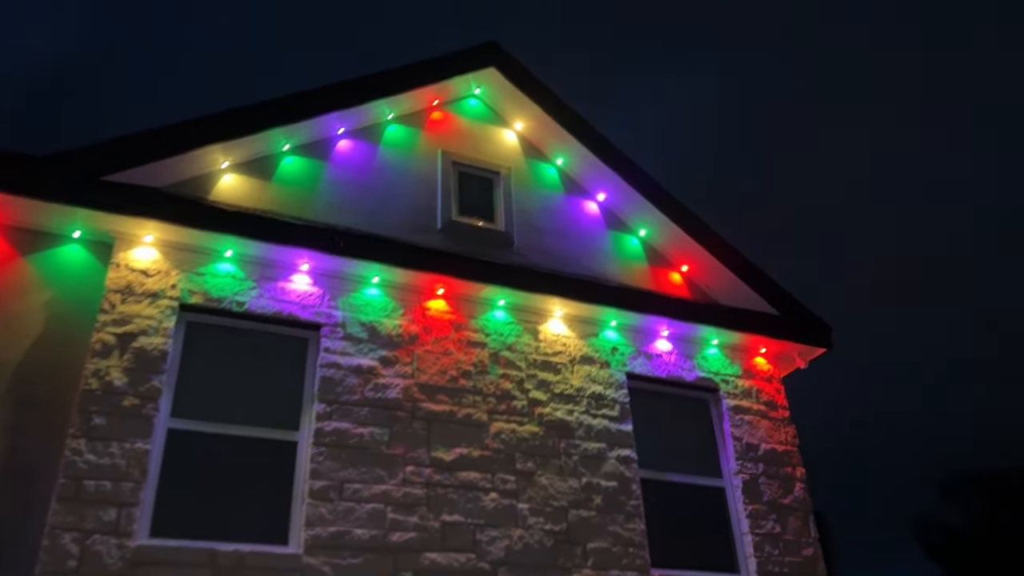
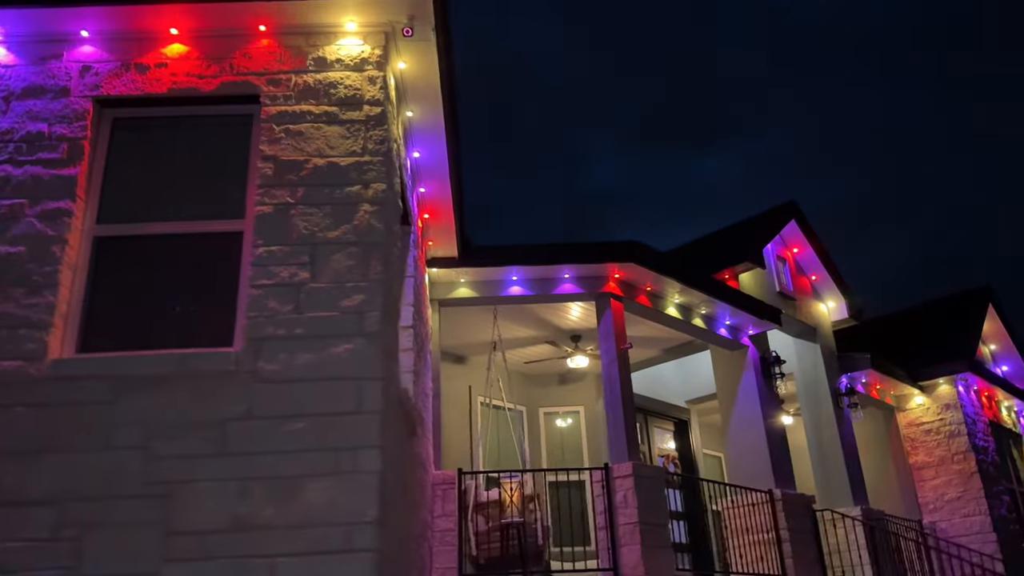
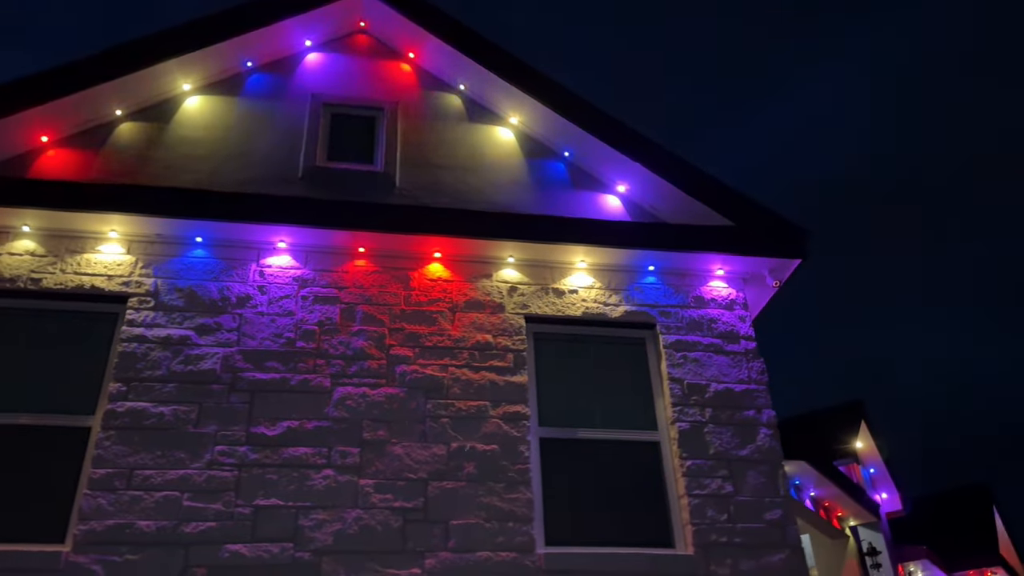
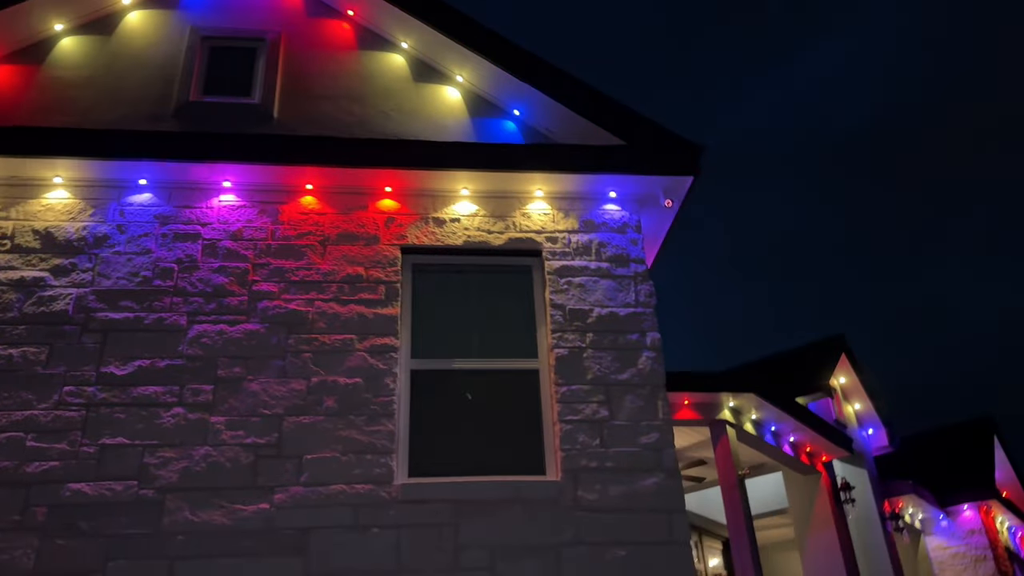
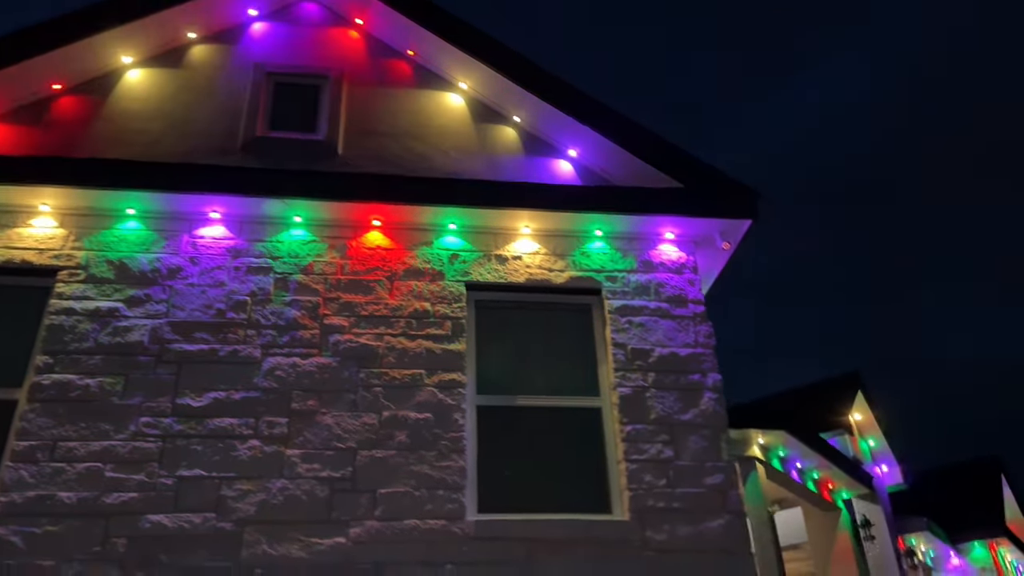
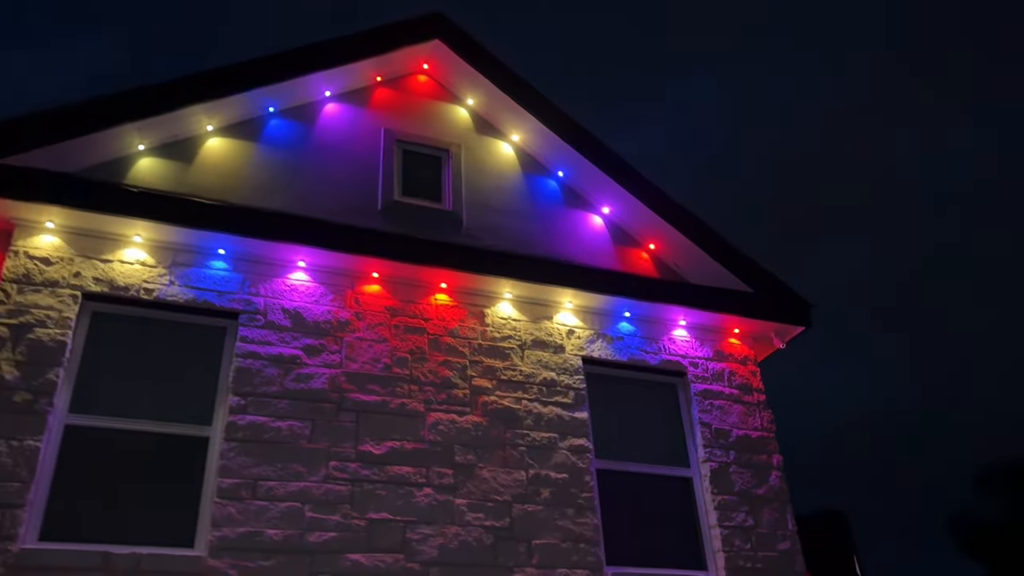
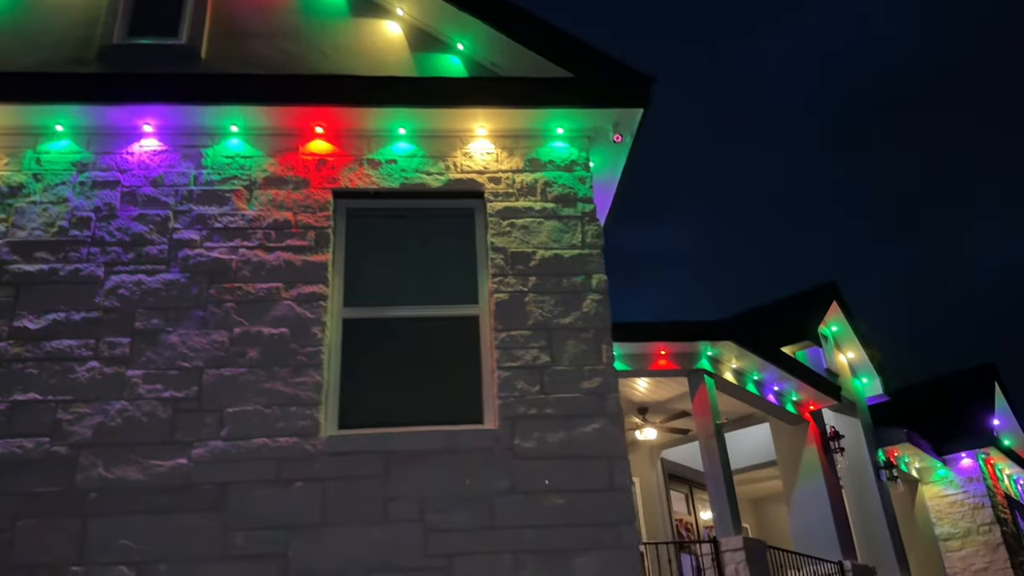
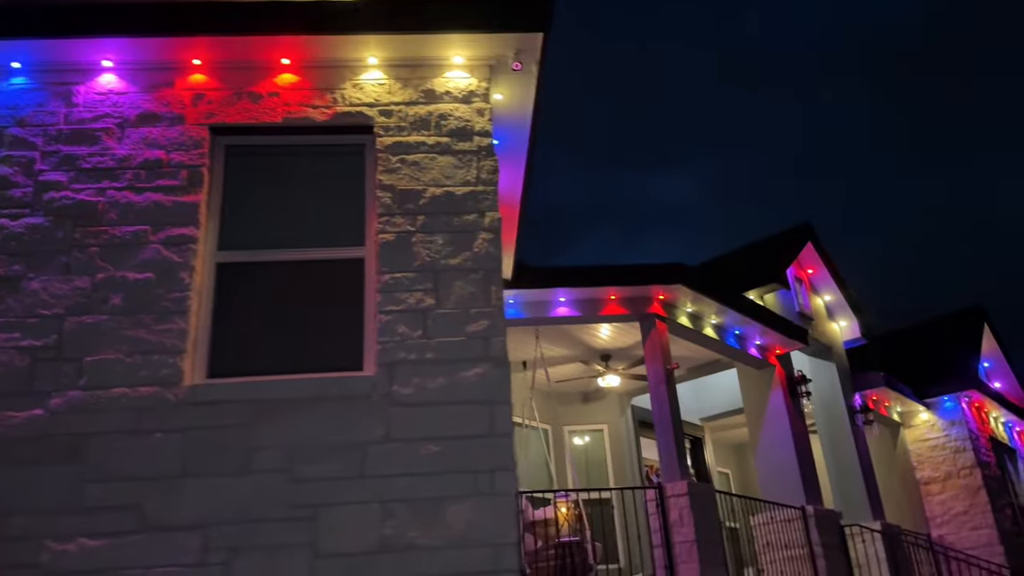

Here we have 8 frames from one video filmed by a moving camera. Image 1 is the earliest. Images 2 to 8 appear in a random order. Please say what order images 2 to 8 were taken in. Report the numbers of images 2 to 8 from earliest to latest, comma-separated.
6, 3, 5, 4, 7, 8, 2
